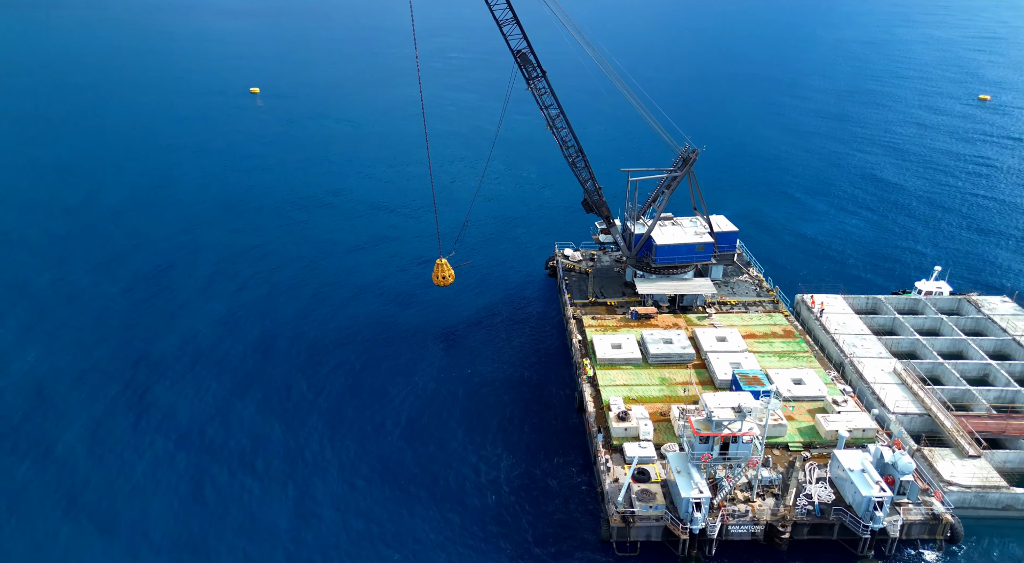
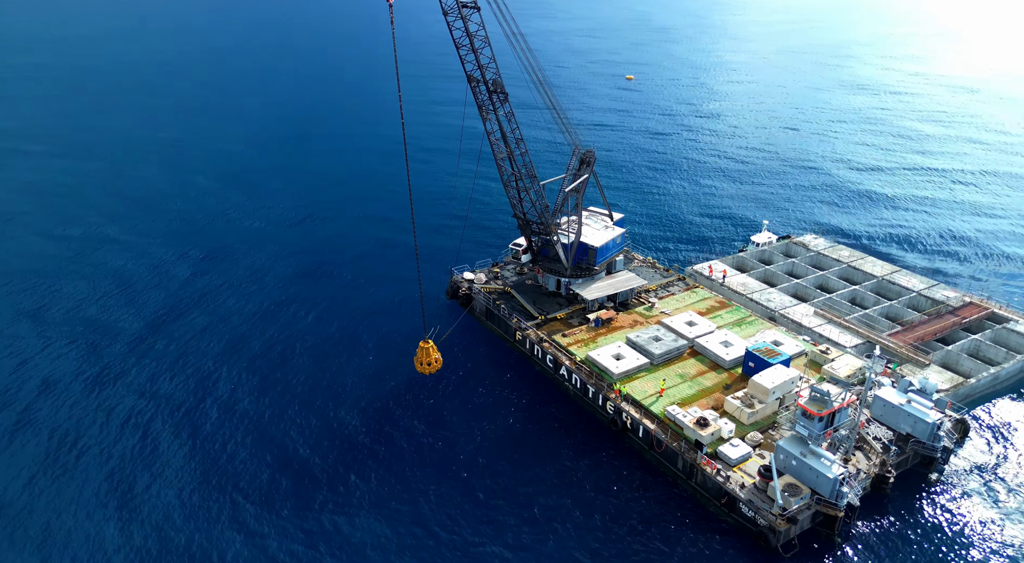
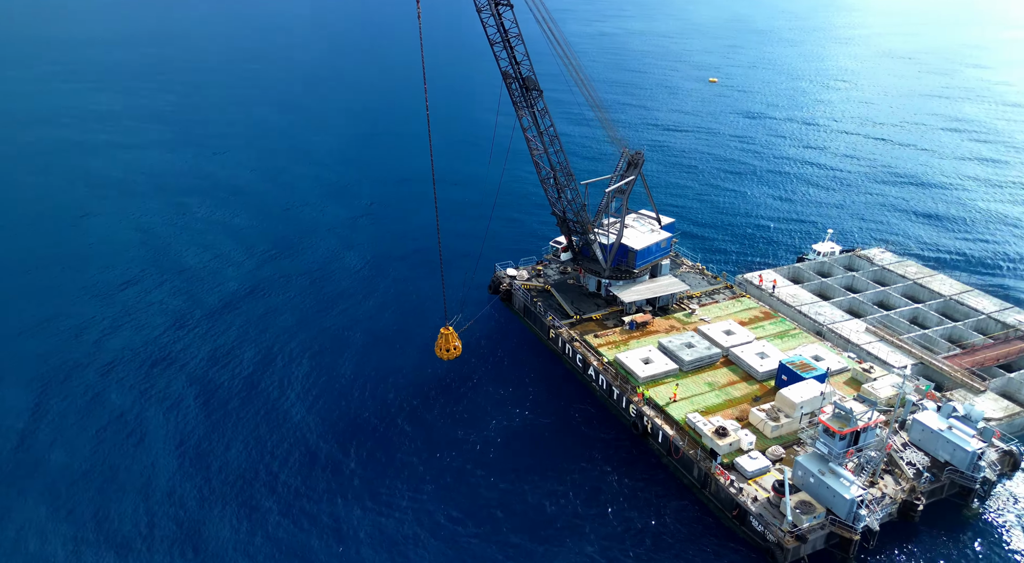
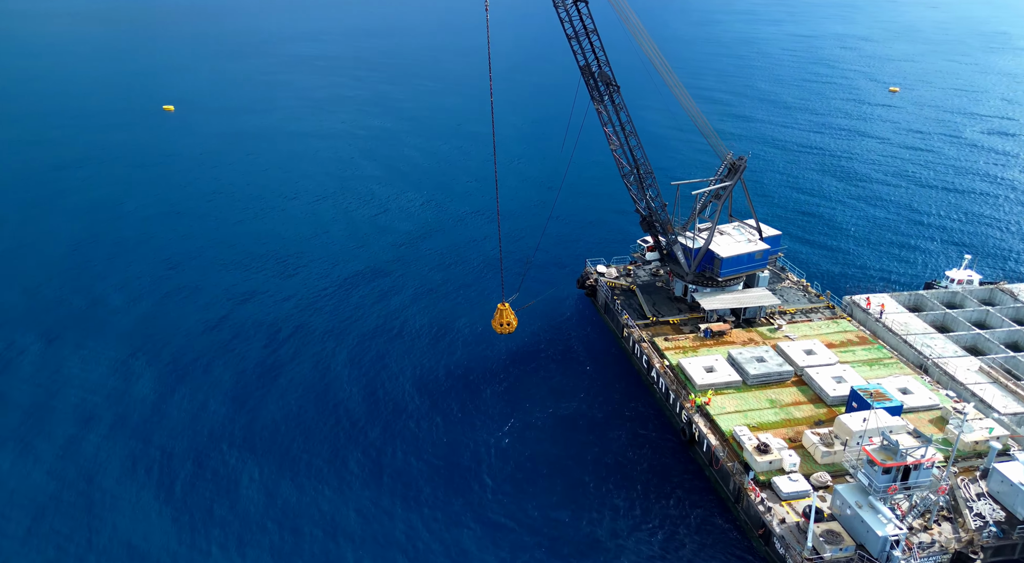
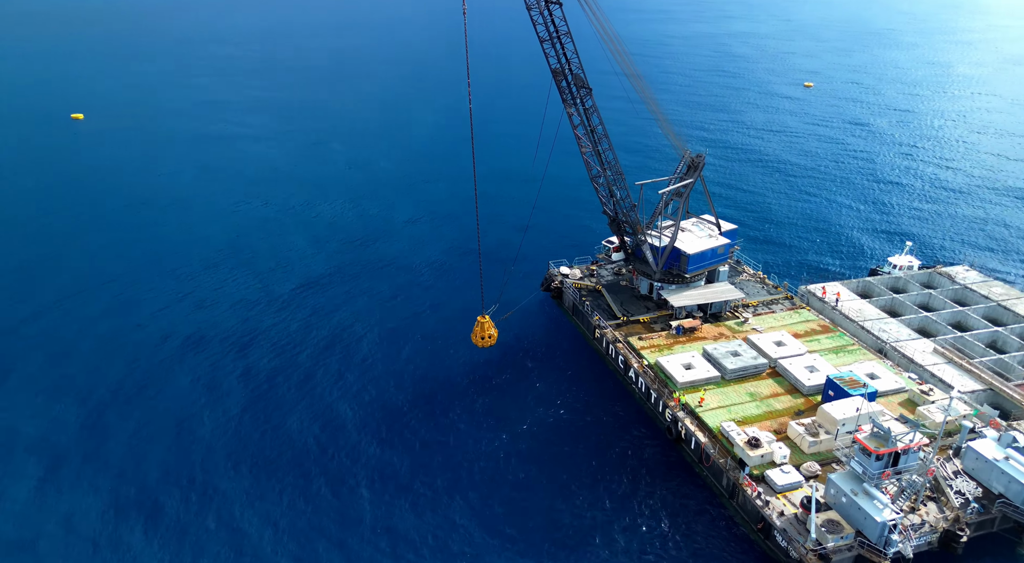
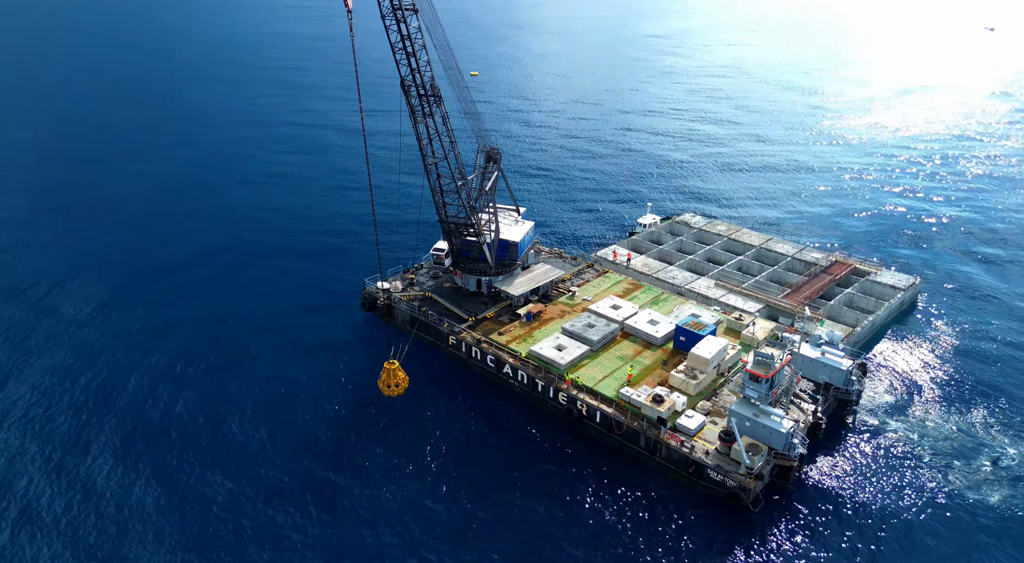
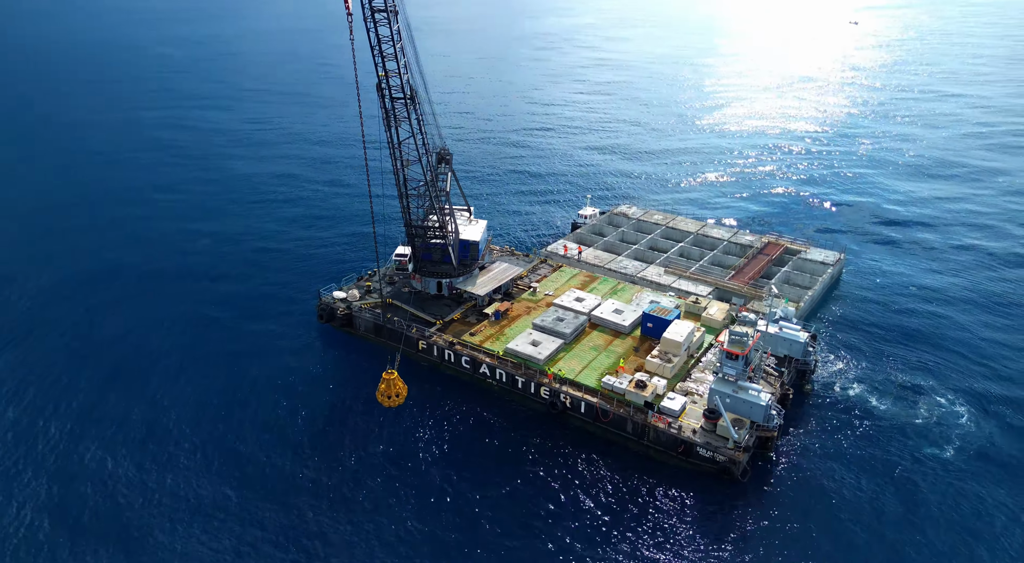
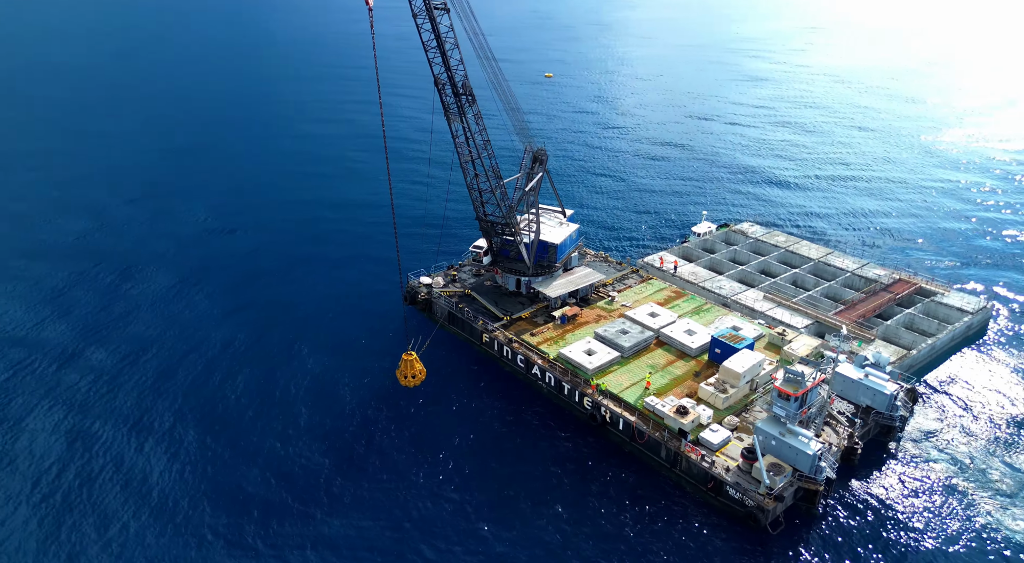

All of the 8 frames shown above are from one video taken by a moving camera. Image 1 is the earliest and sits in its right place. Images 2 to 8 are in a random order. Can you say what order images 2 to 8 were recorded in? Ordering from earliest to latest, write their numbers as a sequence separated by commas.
4, 5, 3, 2, 8, 6, 7
